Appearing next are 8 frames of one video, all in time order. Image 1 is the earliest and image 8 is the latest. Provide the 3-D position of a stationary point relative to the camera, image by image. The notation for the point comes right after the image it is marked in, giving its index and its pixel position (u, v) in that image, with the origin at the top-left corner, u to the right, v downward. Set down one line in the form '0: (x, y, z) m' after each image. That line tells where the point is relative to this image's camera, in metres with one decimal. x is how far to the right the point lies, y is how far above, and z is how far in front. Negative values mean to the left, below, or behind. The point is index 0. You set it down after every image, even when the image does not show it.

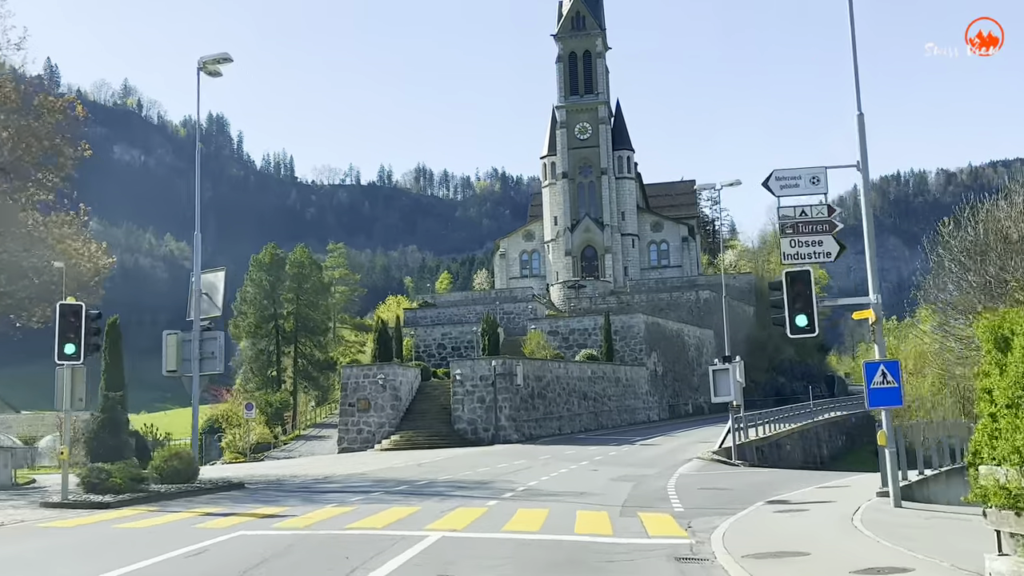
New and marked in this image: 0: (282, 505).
0: (-3.6, -3.4, +15.7) m
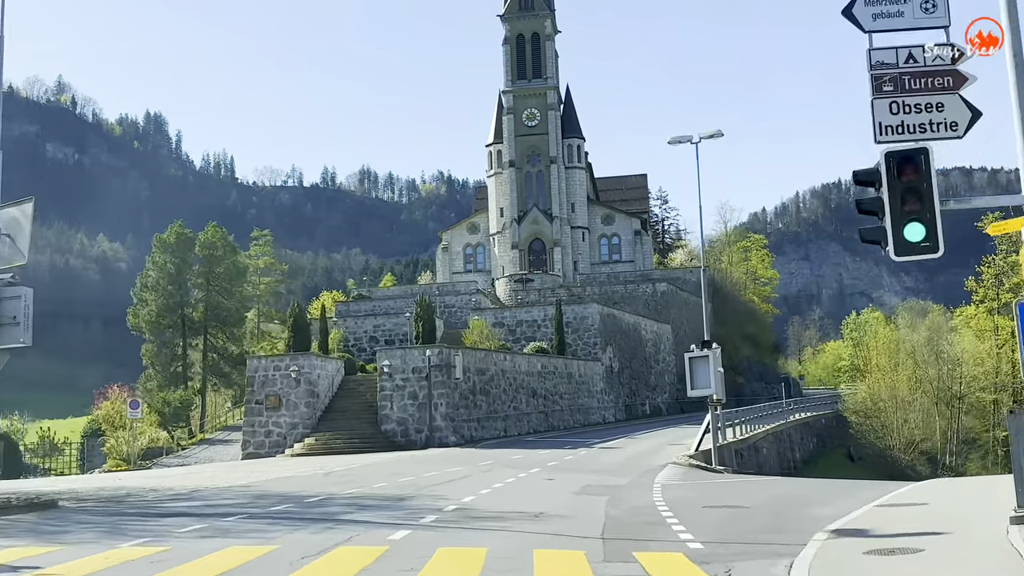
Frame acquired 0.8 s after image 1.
0: (-4.4, -2.5, +9.8) m
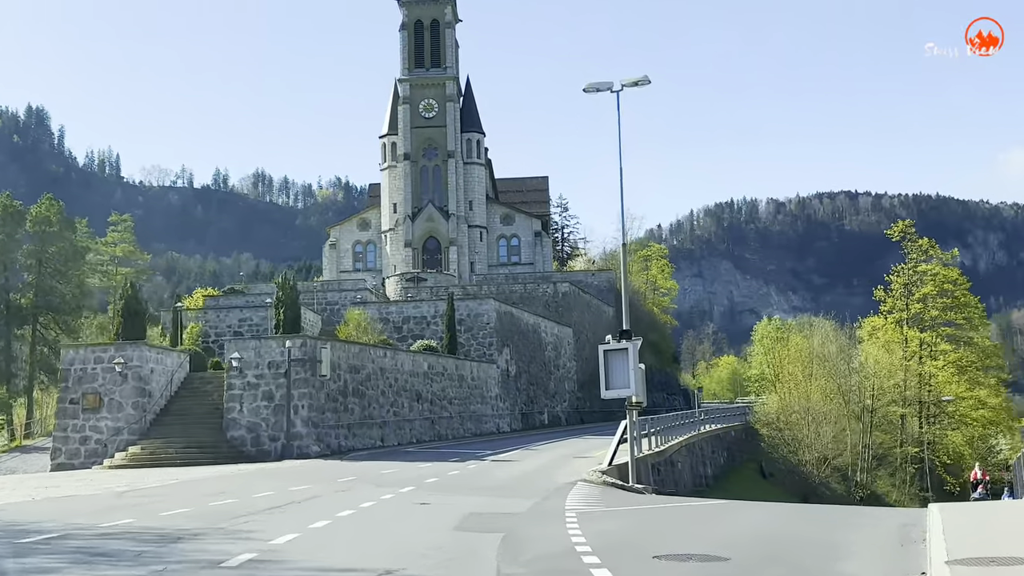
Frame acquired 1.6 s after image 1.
0: (-5.3, -1.6, +4.1) m
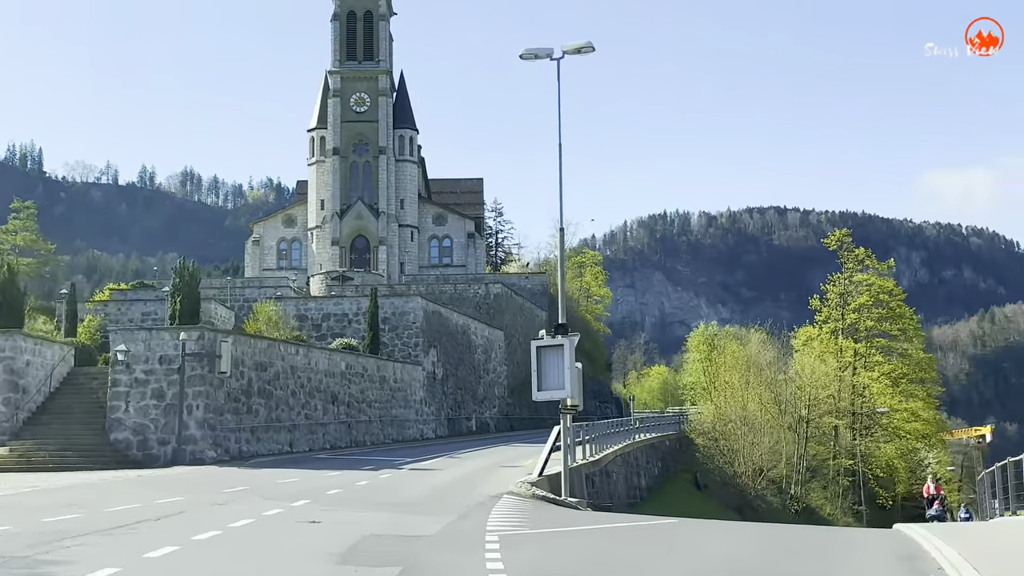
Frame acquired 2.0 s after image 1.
0: (-5.7, -1.1, +1.3) m
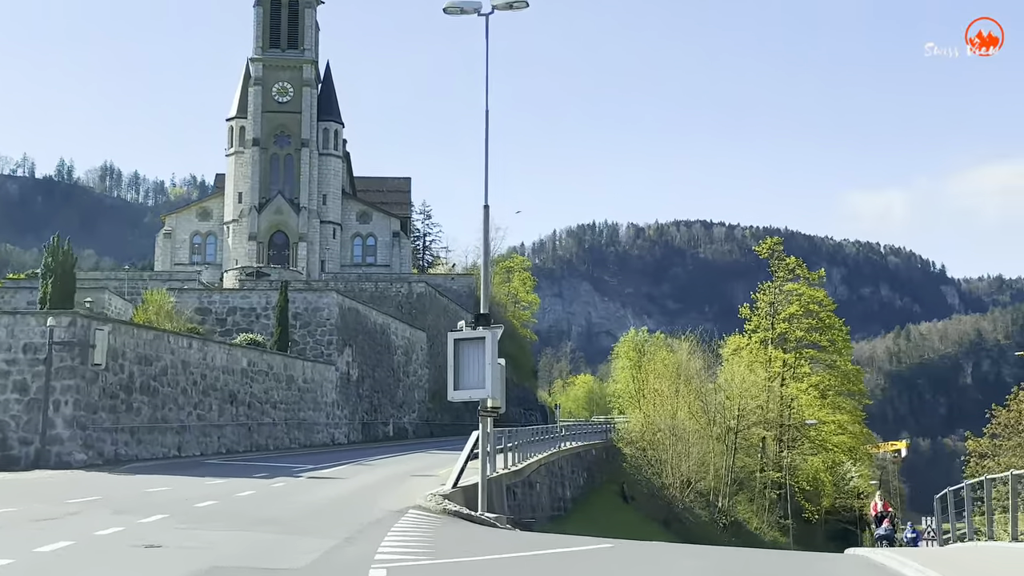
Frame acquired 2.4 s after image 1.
0: (-5.8, -0.5, -1.6) m
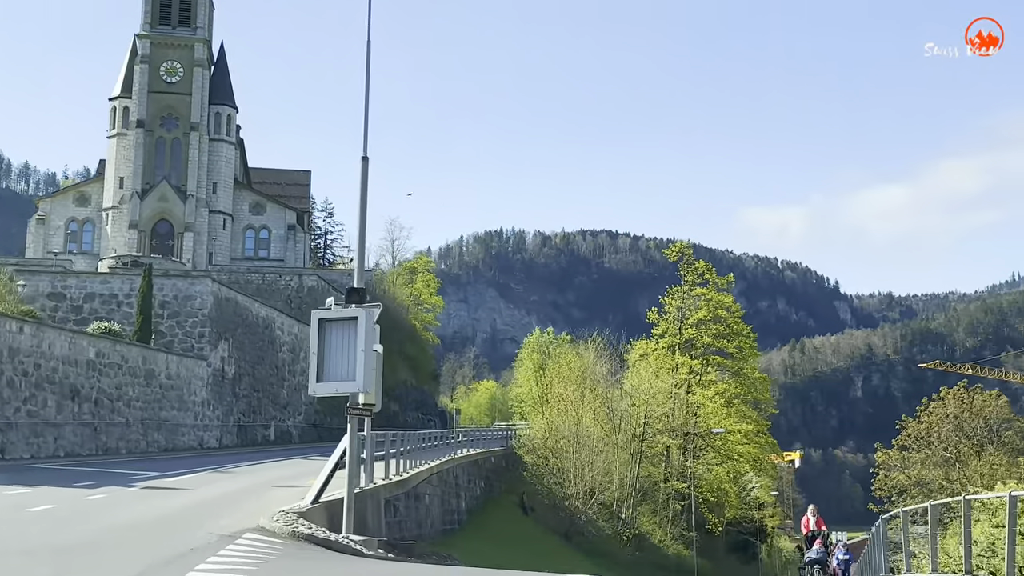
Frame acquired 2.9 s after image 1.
0: (-5.7, +0.1, -5.2) m
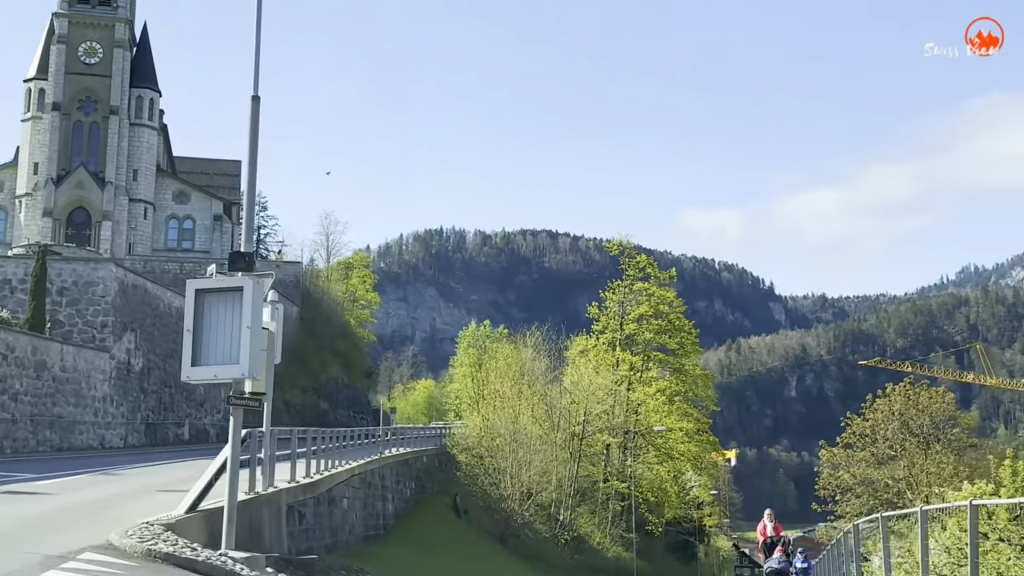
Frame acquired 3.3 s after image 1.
0: (-5.5, +0.5, -7.7) m
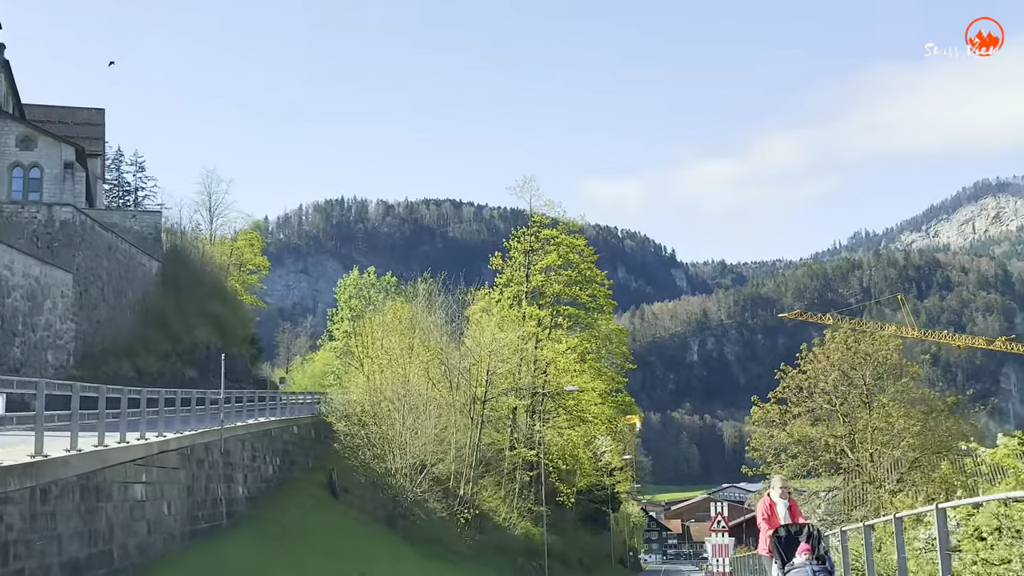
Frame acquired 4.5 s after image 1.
0: (-4.8, +1.3, -14.5) m
